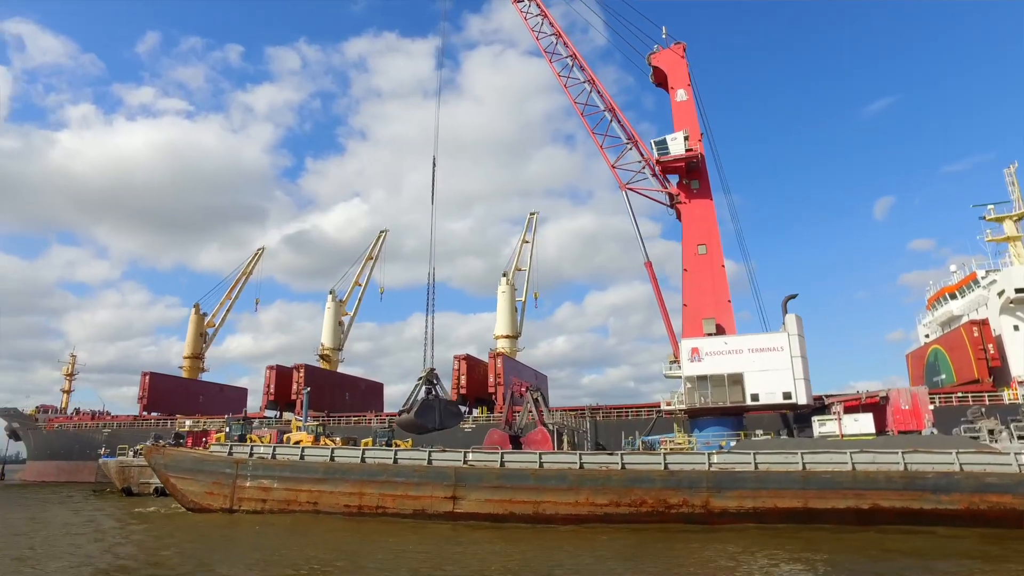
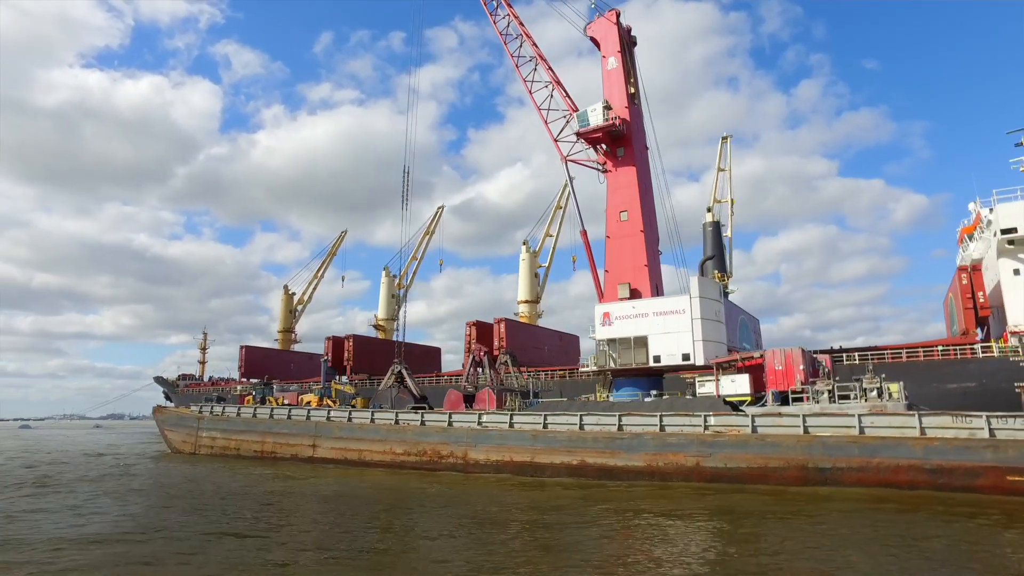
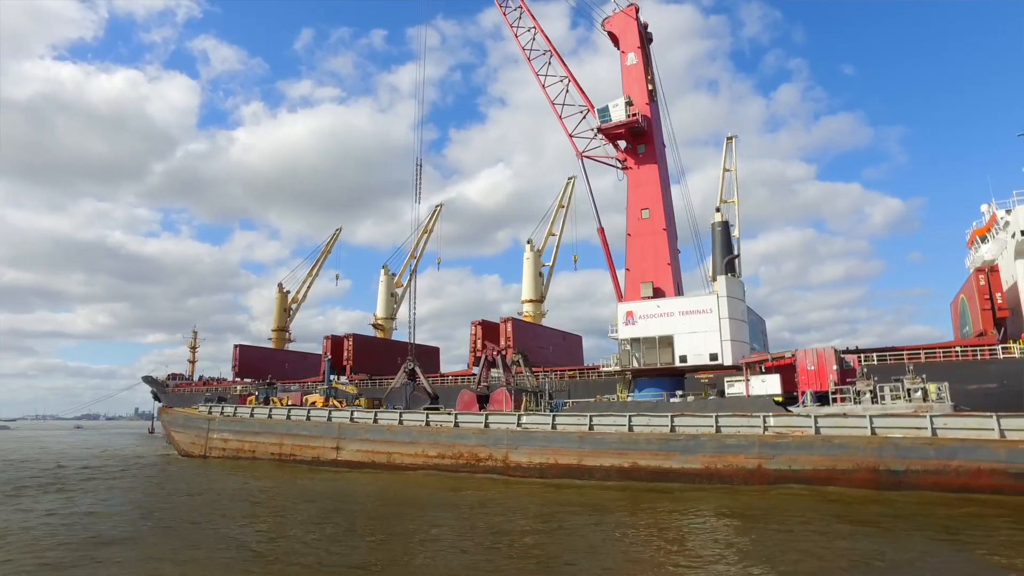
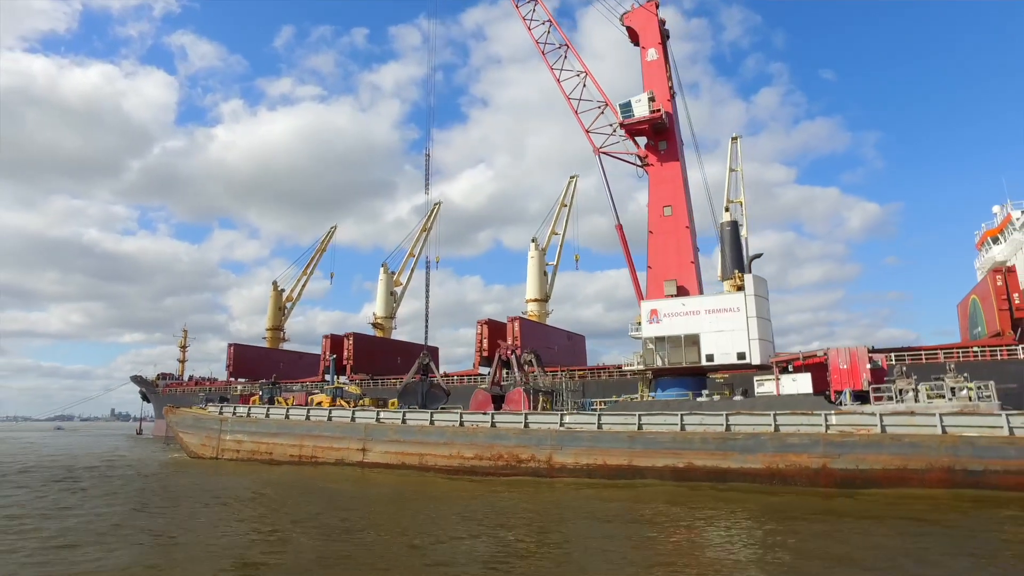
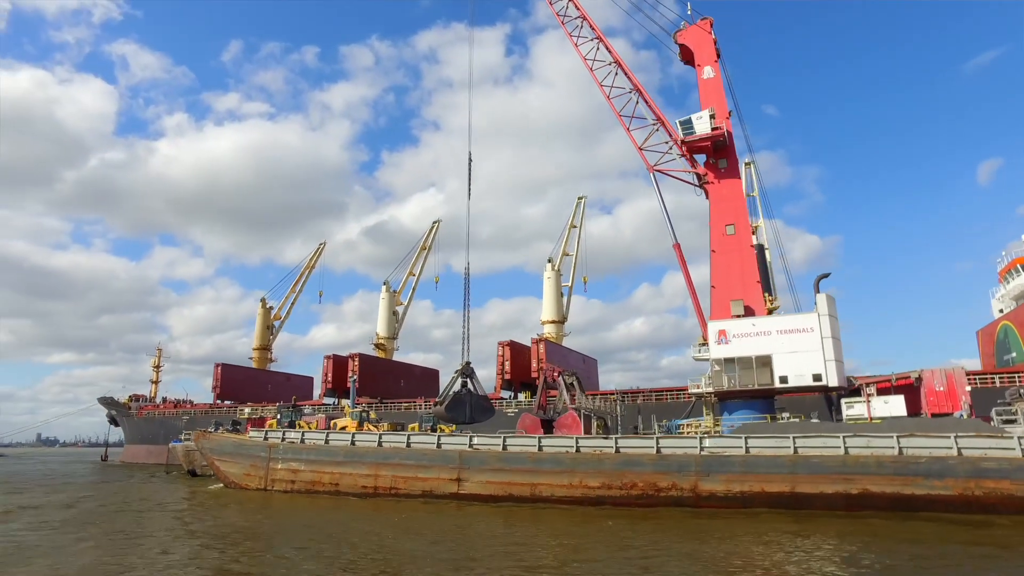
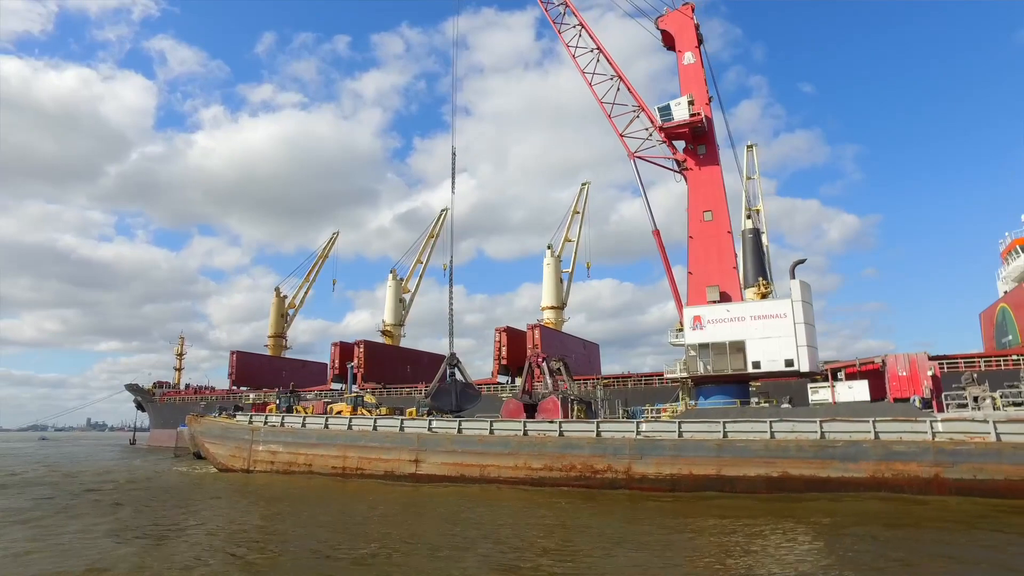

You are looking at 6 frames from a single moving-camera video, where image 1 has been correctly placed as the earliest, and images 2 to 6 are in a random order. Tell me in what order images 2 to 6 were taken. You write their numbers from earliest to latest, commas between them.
5, 6, 4, 3, 2
